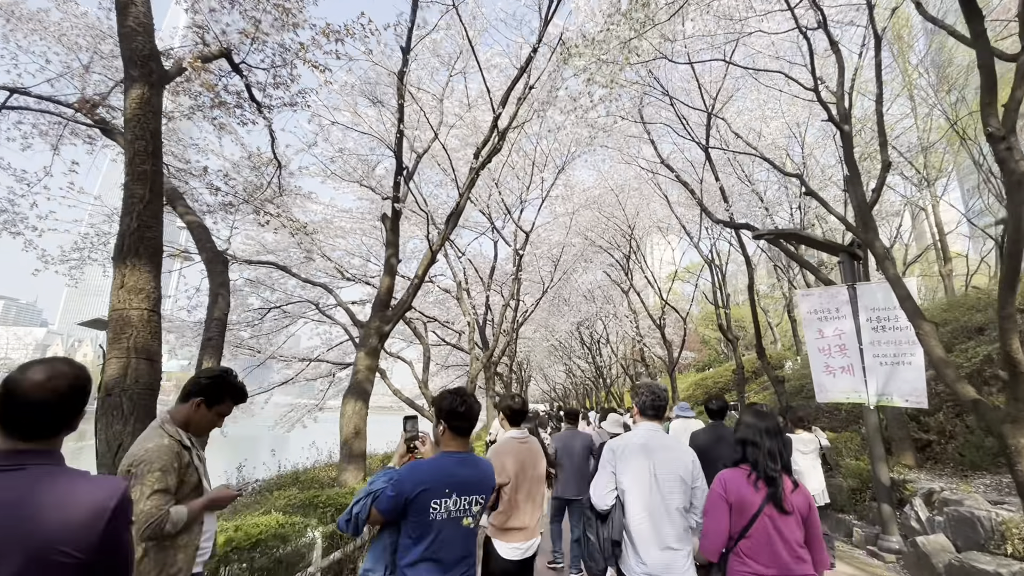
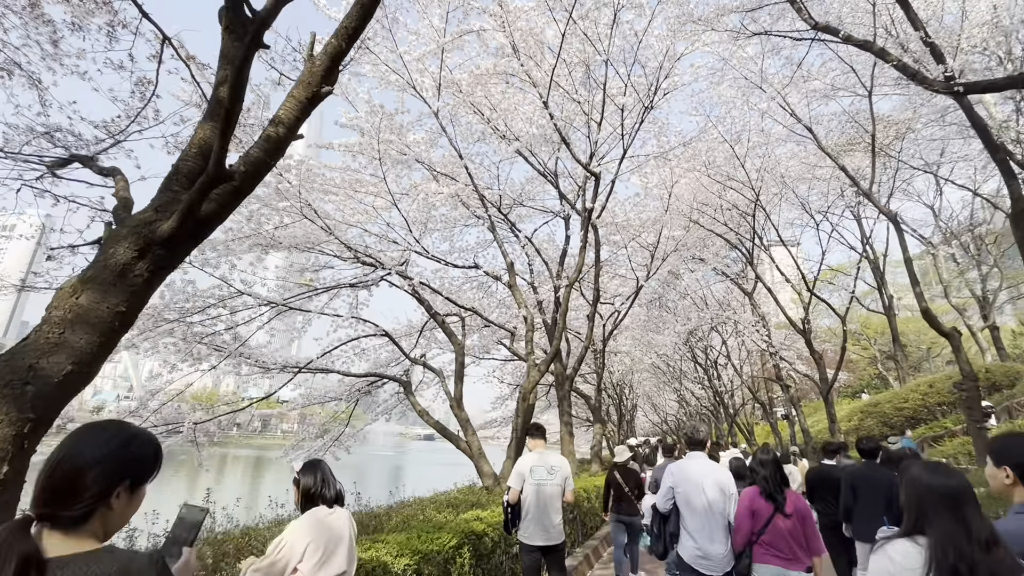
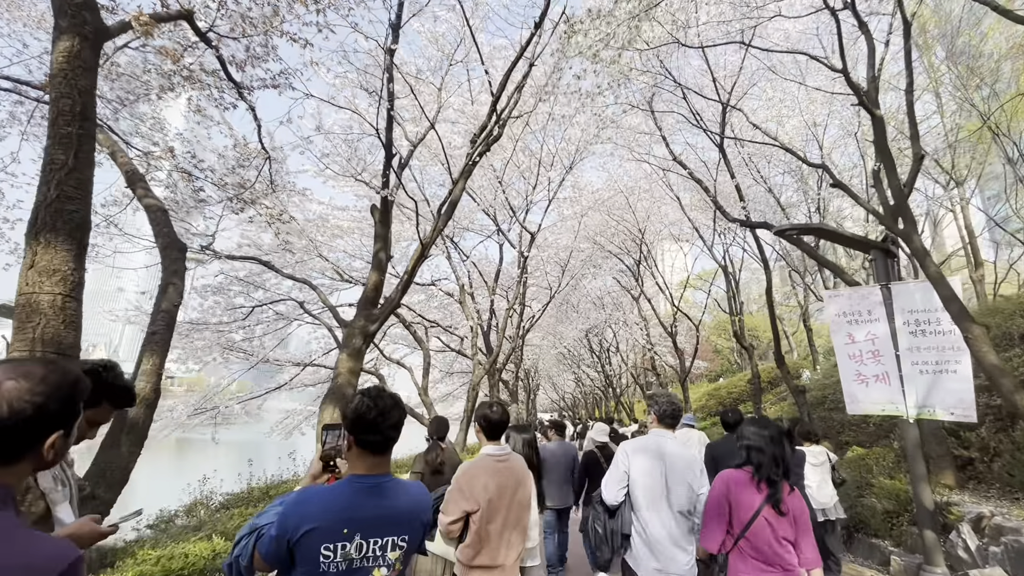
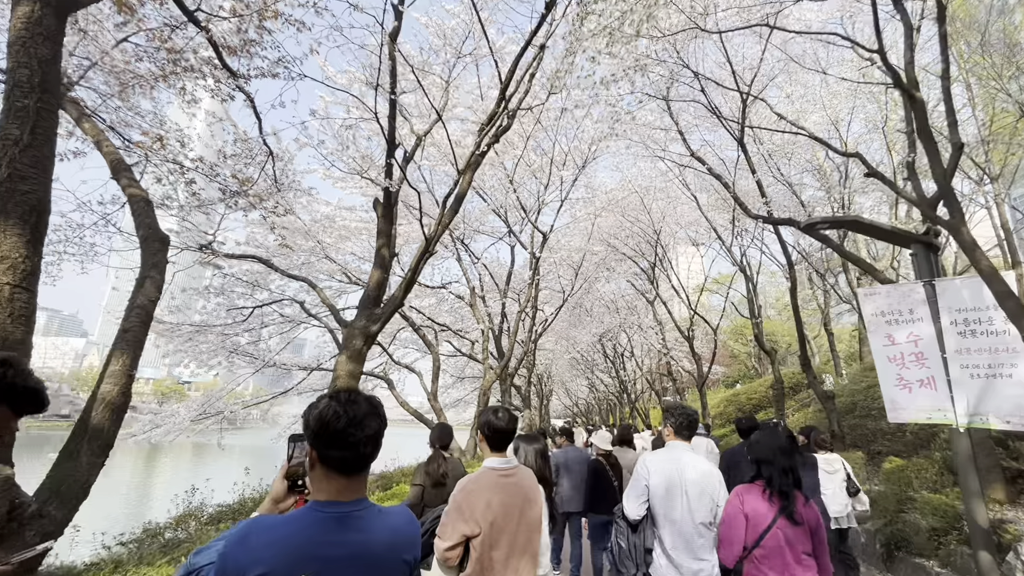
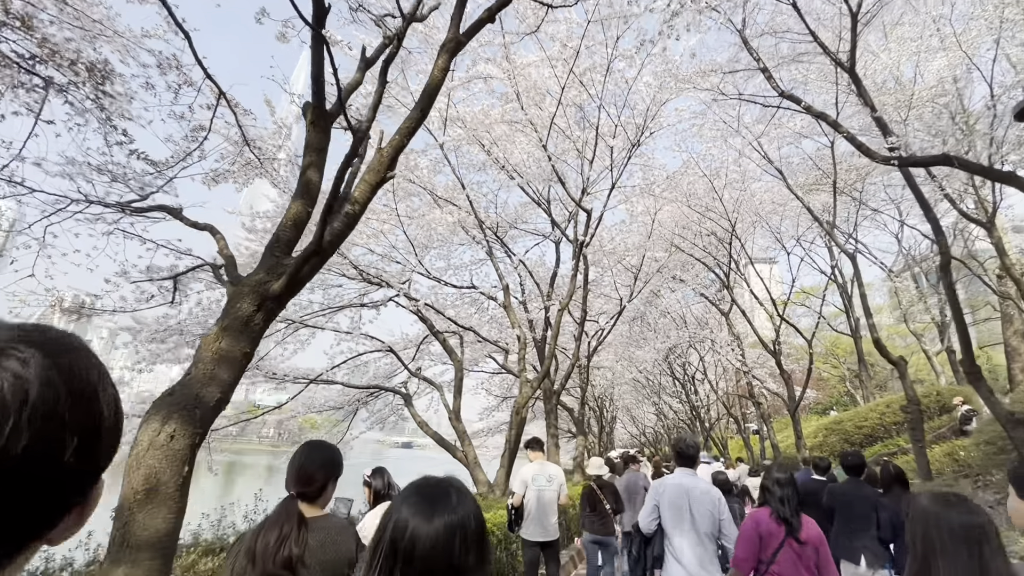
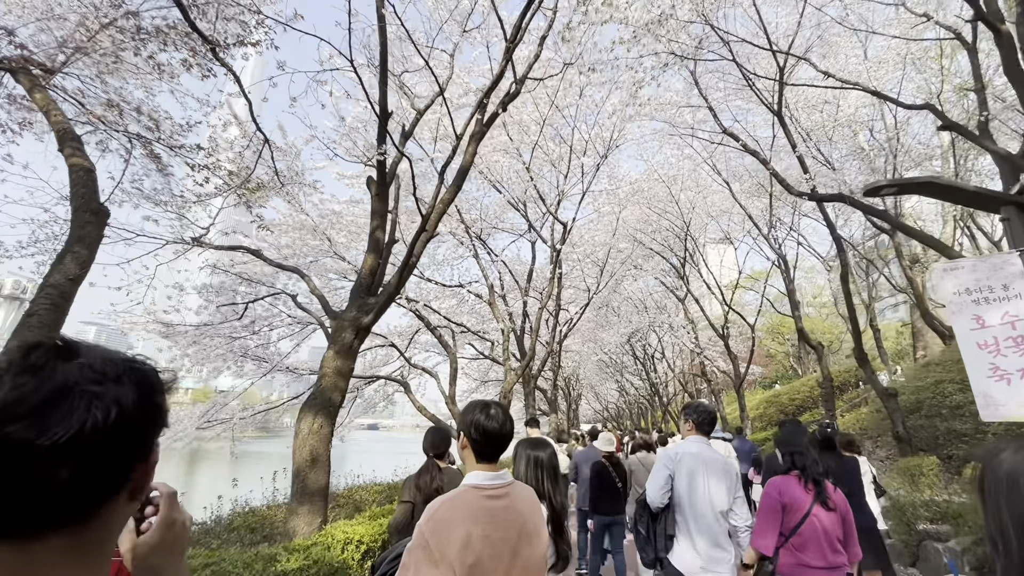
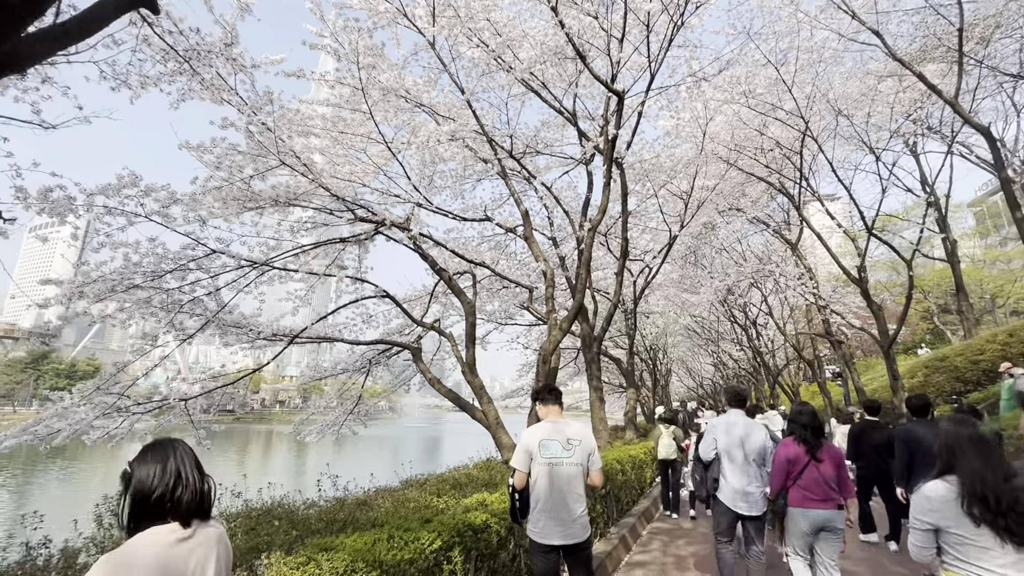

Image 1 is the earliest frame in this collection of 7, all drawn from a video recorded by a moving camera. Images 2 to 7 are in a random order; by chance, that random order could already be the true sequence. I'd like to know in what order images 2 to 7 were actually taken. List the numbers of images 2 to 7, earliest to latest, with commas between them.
3, 4, 6, 5, 2, 7
